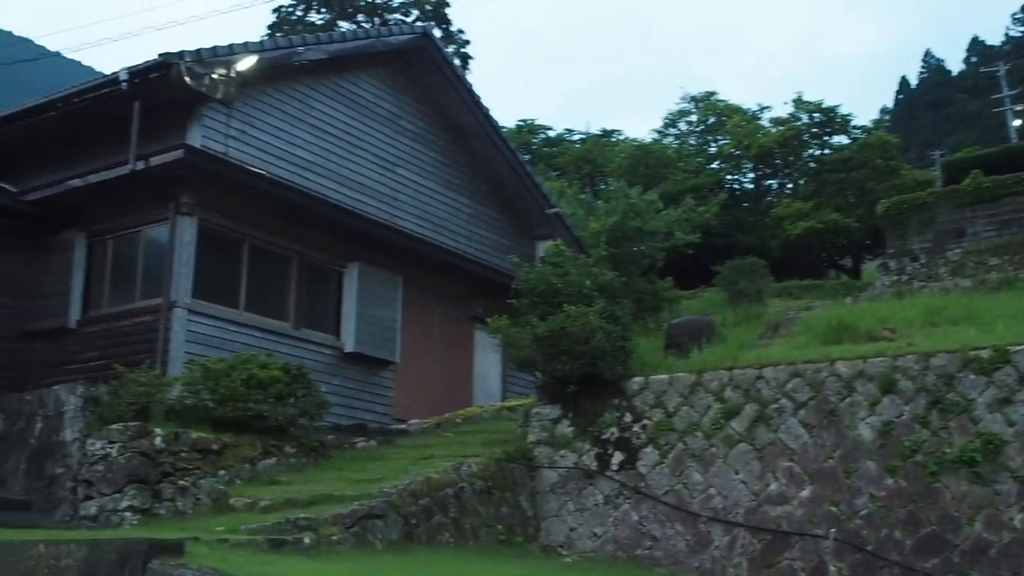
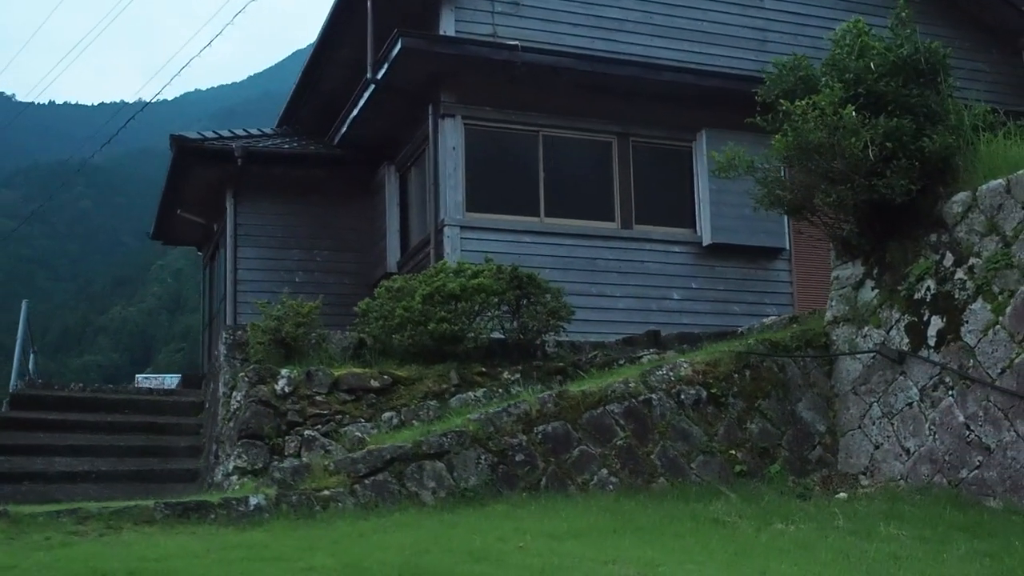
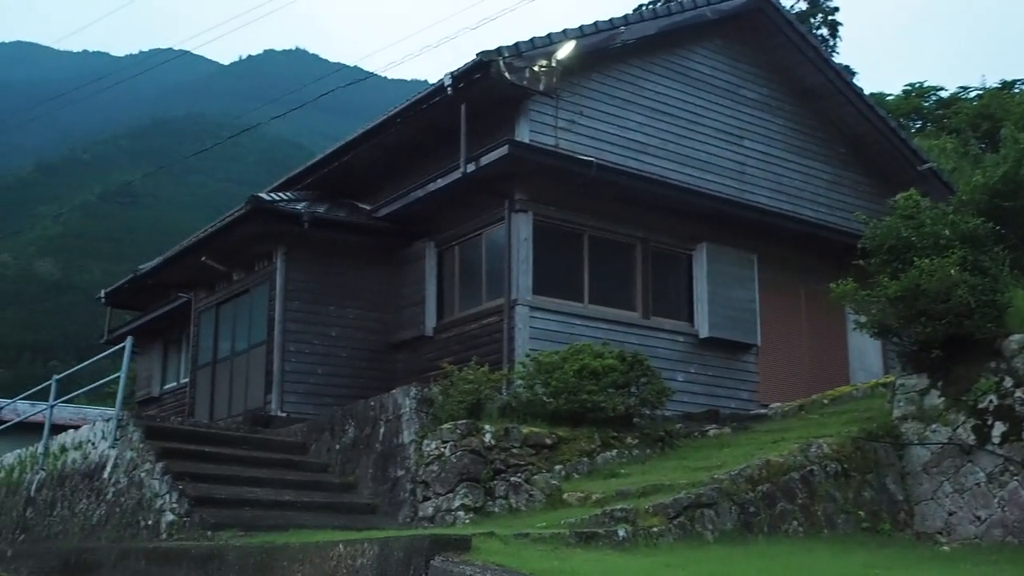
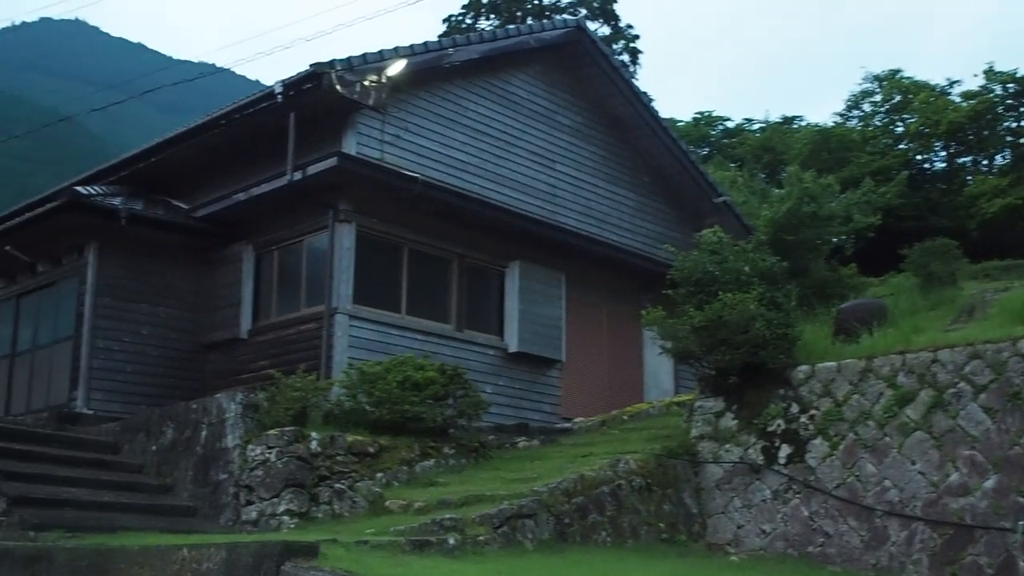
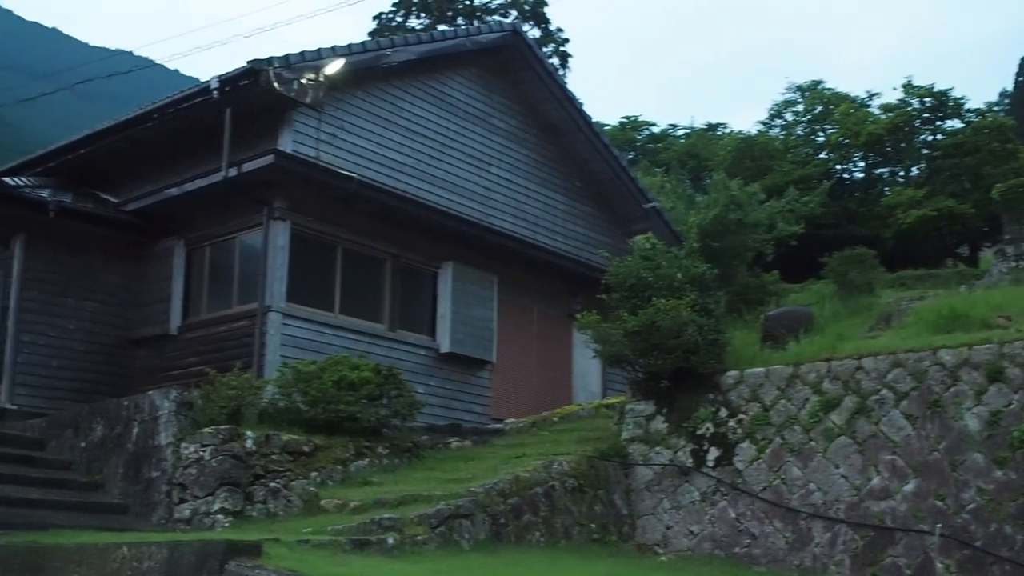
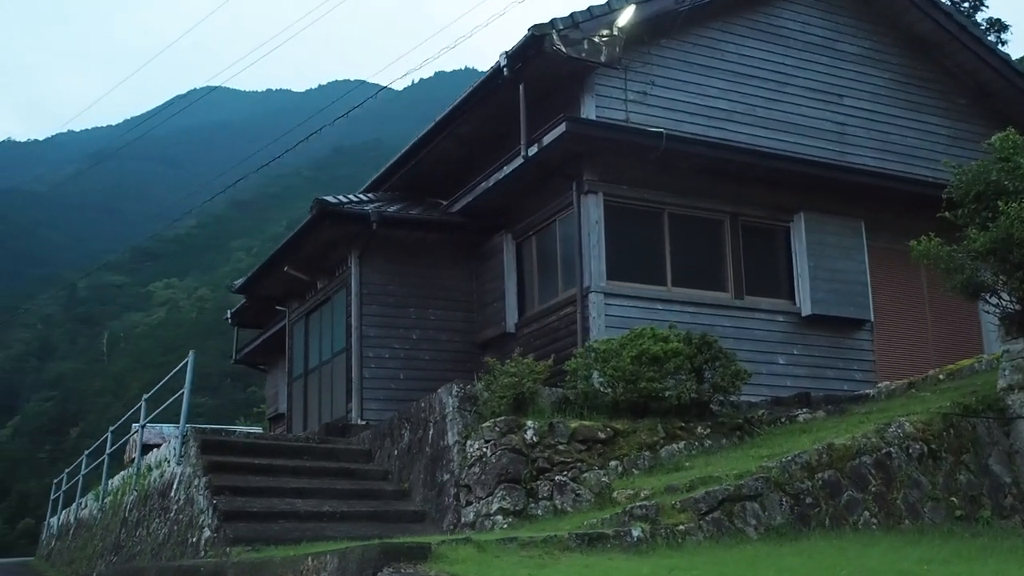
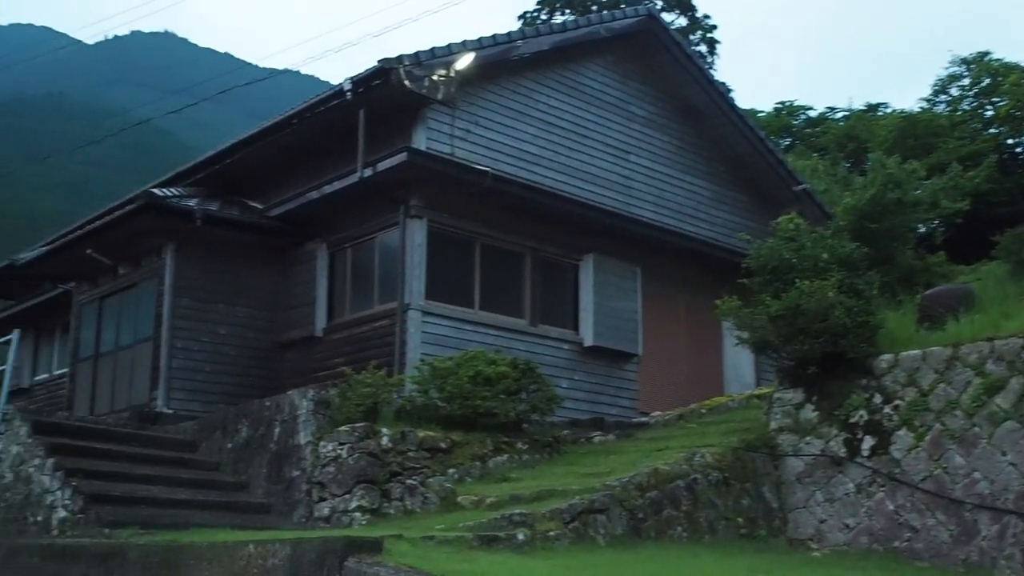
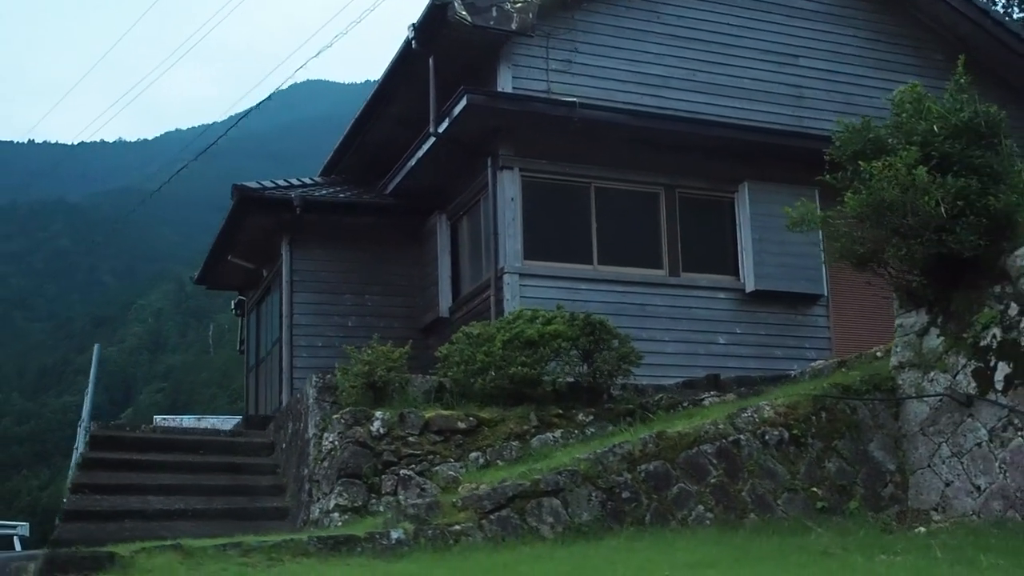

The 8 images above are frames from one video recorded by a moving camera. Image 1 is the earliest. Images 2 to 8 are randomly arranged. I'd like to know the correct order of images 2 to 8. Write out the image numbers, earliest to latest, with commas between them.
5, 4, 7, 3, 6, 8, 2
